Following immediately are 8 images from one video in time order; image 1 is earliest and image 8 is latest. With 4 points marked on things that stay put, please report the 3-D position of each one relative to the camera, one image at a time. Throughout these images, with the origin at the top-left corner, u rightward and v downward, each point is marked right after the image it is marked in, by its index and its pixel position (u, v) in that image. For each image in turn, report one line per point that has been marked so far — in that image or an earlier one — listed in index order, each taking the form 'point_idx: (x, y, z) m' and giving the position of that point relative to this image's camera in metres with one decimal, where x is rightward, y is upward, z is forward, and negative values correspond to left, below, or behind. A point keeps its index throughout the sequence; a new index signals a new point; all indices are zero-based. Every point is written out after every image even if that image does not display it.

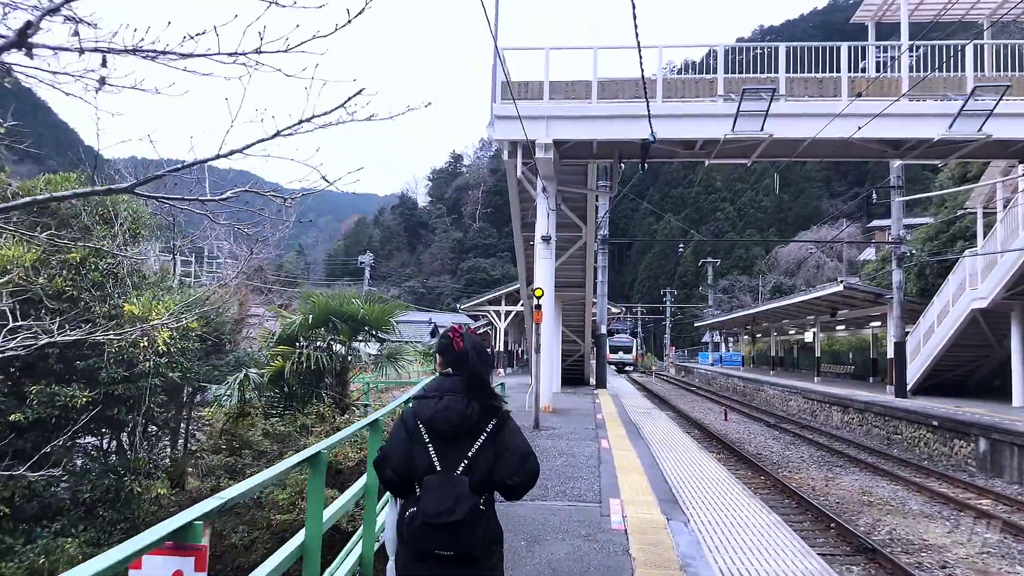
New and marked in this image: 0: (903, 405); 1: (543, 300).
0: (+9.1, -2.7, +16.3) m
1: (+0.6, -0.2, +12.9) m
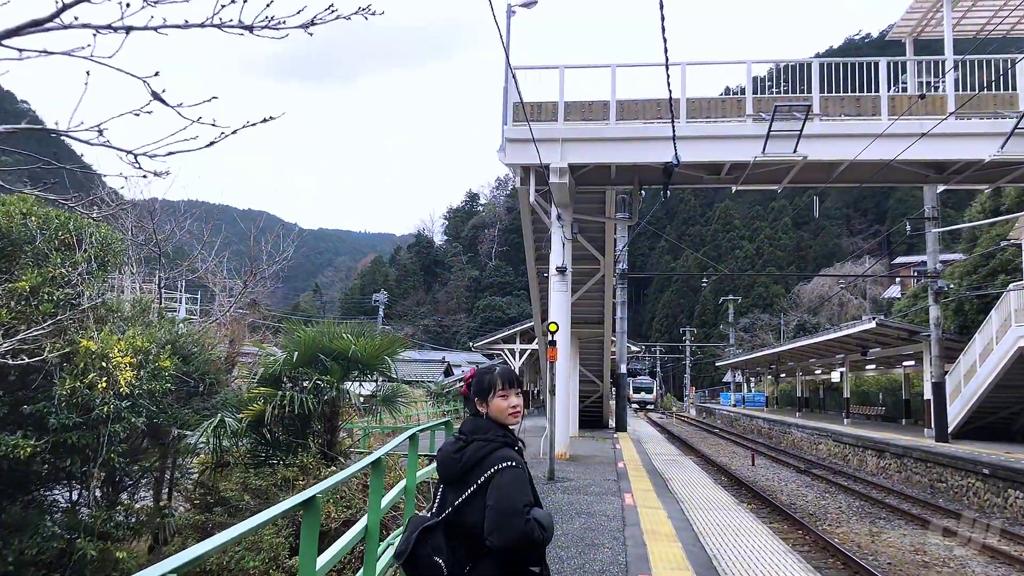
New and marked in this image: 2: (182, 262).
0: (+9.4, -3.5, +15.0) m
1: (+0.8, -0.8, +12.0) m
2: (-6.4, +0.5, +13.4) m
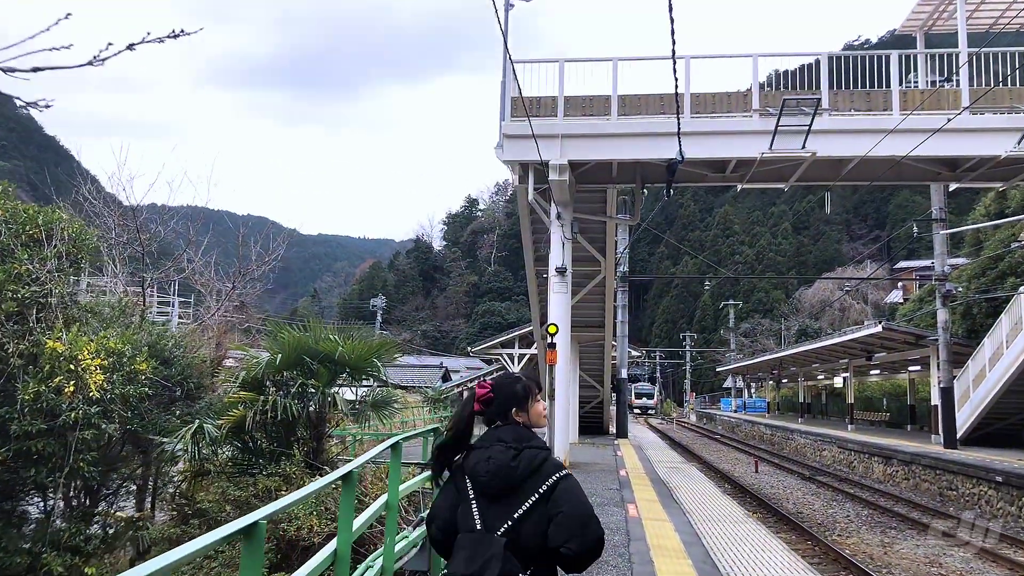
0: (+9.3, -3.6, +14.6) m
1: (+0.7, -0.9, +11.6) m
2: (-6.4, +0.5, +13.0) m
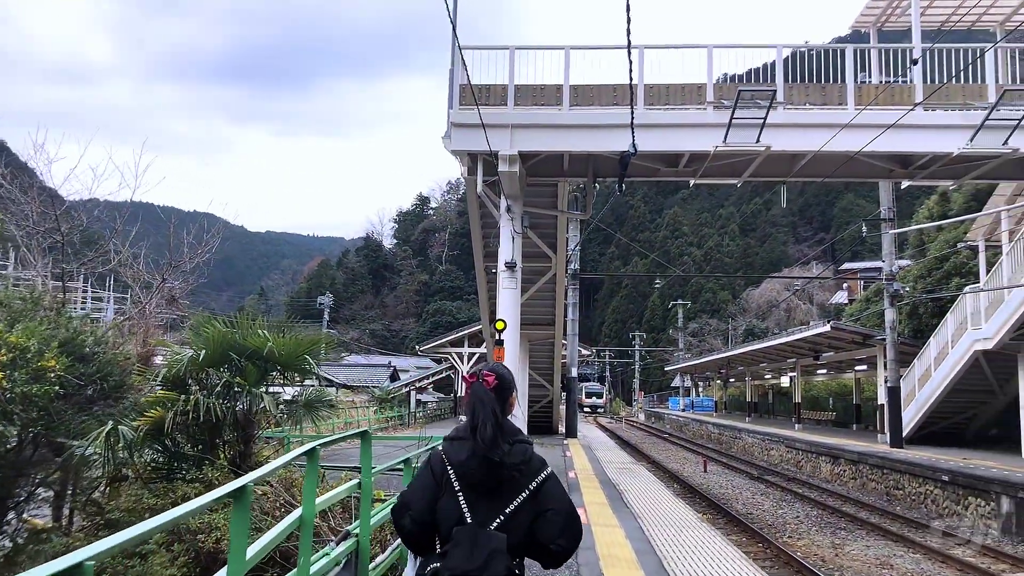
0: (+8.2, -3.6, +14.7) m
1: (-0.1, -0.8, +11.1) m
2: (-7.3, +0.6, +12.0) m
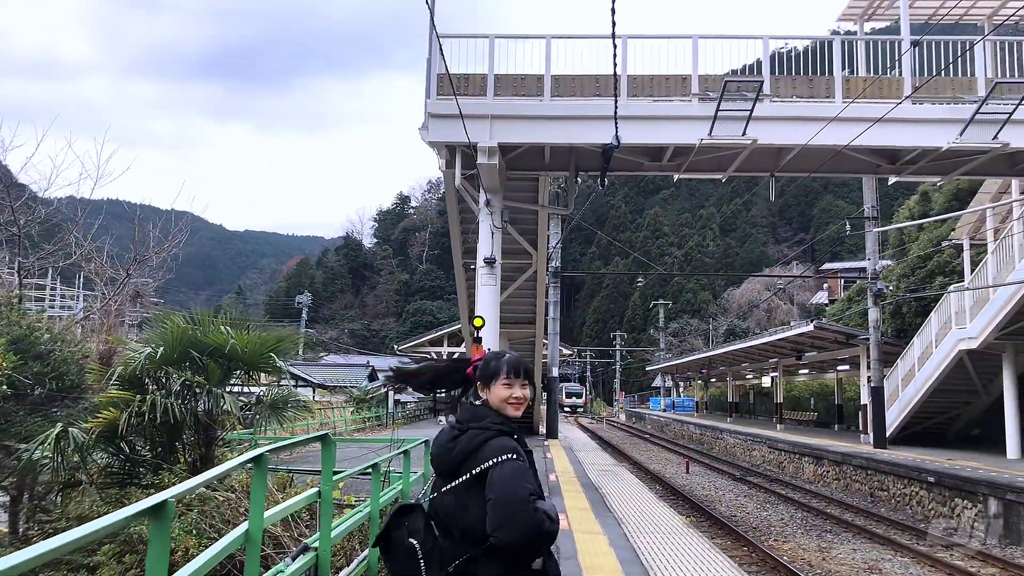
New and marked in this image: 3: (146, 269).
0: (+7.8, -3.6, +14.5) m
1: (-0.4, -0.7, +10.7) m
2: (-7.7, +0.7, +11.4) m
3: (-6.6, +0.3, +12.5) m
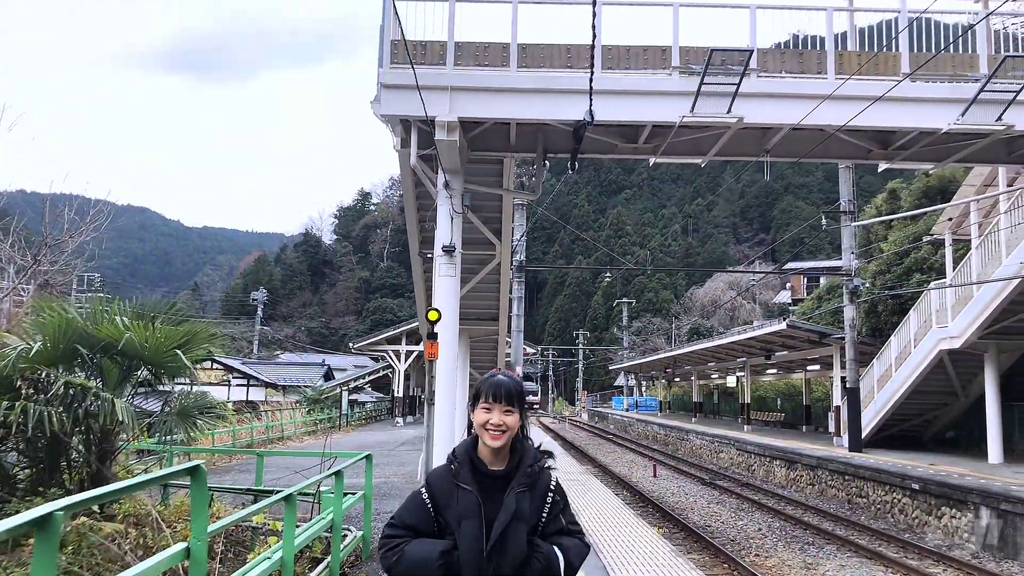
0: (+7.0, -3.5, +13.9) m
1: (-1.0, -0.6, +9.6) m
2: (-8.2, +0.9, +9.9) m
3: (-7.2, +0.5, +11.1) m
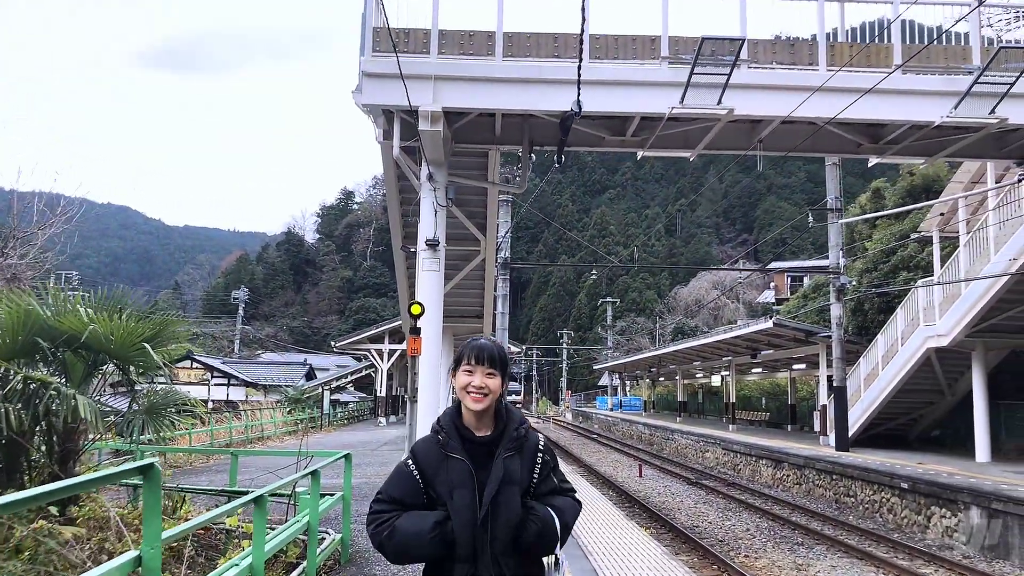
0: (+6.7, -3.4, +13.8) m
1: (-1.2, -0.5, +9.4) m
2: (-8.4, +1.0, +9.5) m
3: (-7.5, +0.6, +10.6) m
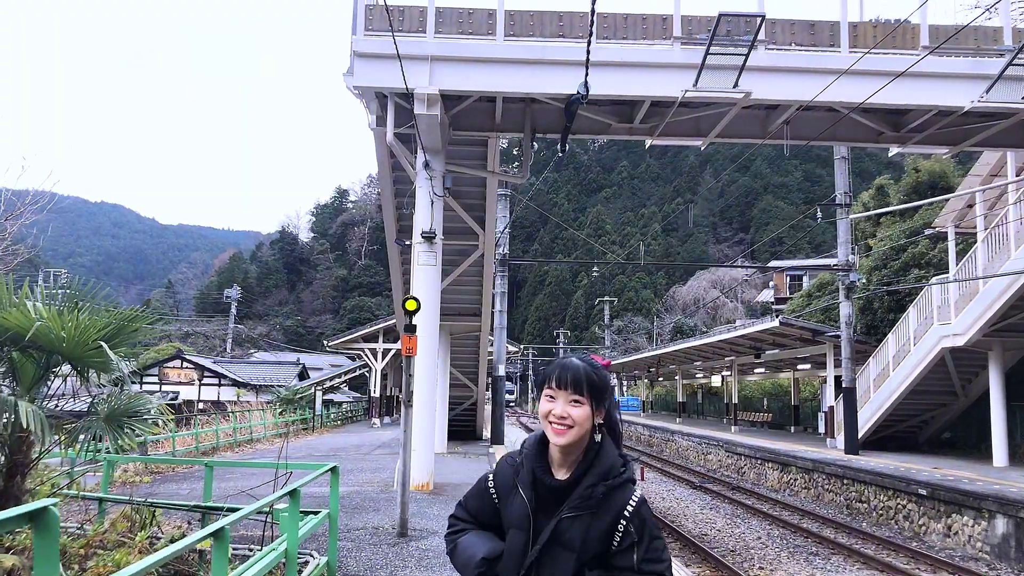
0: (+6.7, -3.4, +13.3) m
1: (-1.2, -0.5, +8.8) m
2: (-8.4, +1.0, +8.9) m
3: (-7.5, +0.7, +10.0) m
